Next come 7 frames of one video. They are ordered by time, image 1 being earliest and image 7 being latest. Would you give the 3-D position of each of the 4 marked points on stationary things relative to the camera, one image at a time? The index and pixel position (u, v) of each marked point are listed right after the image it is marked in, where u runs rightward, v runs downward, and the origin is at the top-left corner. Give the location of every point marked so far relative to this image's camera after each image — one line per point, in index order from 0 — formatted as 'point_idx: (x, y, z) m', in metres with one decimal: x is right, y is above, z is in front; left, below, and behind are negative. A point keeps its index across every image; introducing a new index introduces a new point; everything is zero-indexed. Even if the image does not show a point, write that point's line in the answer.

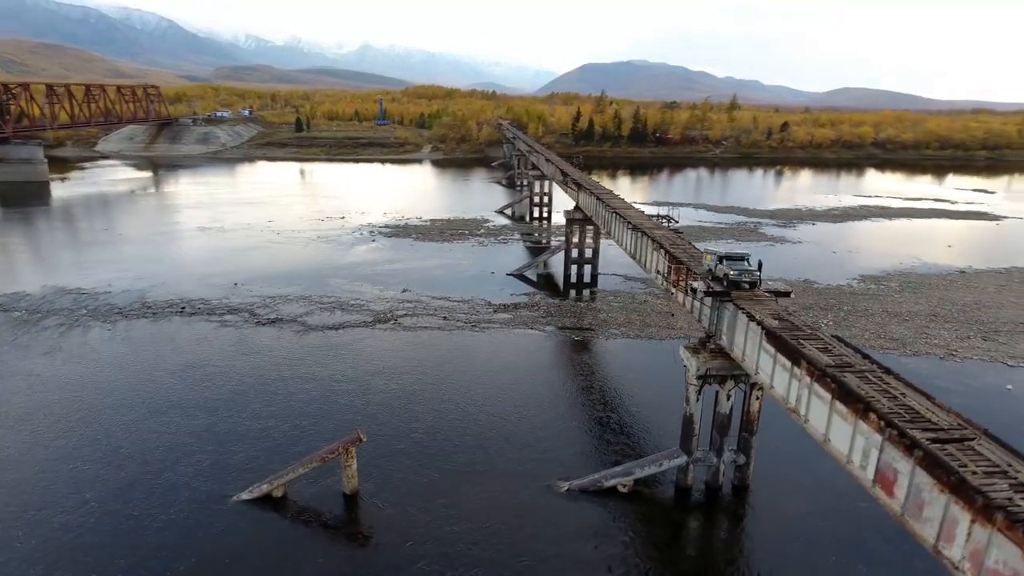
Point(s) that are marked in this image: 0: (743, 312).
0: (+5.2, -0.5, +14.3) m
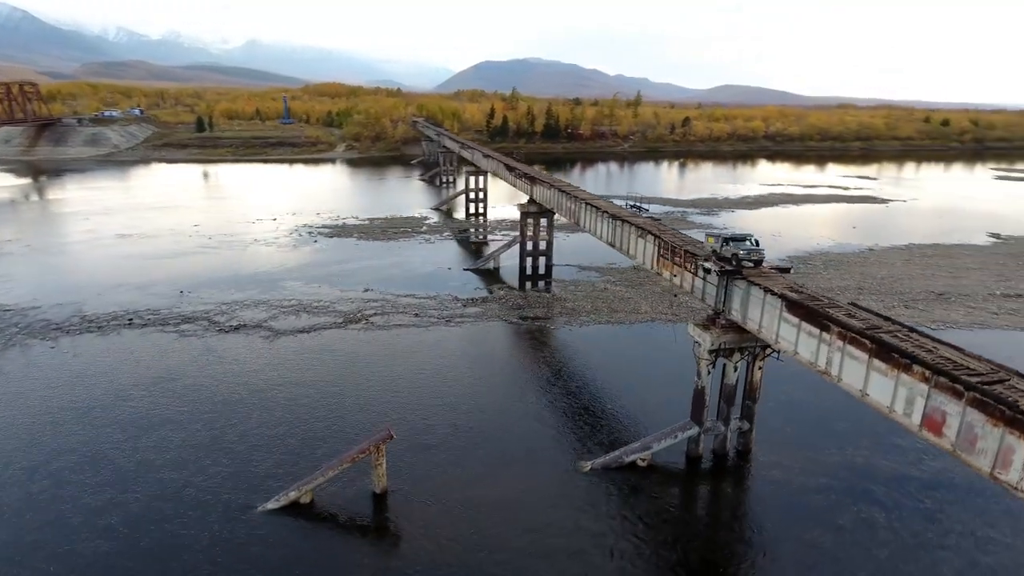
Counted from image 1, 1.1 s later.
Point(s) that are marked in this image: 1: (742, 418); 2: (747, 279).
0: (+6.0, 0.0, +15.6) m
1: (+6.3, -3.6, +17.9) m
2: (+5.9, +0.2, +16.1) m
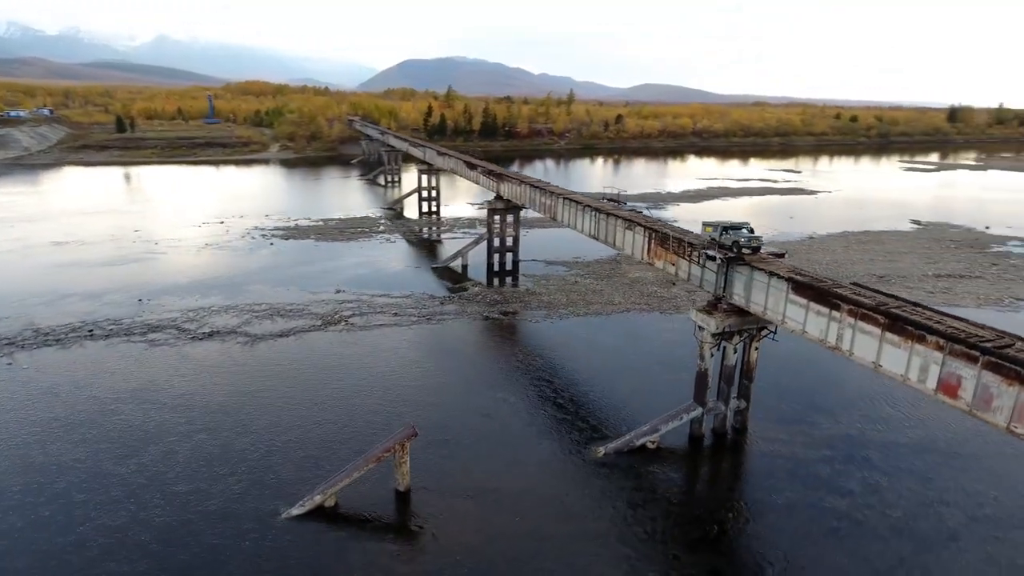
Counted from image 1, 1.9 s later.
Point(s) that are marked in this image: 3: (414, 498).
0: (+6.5, +0.4, +16.5) m
1: (+6.7, -3.2, +18.8) m
2: (+6.3, +0.6, +17.0) m
3: (-2.4, -5.1, +16.1) m
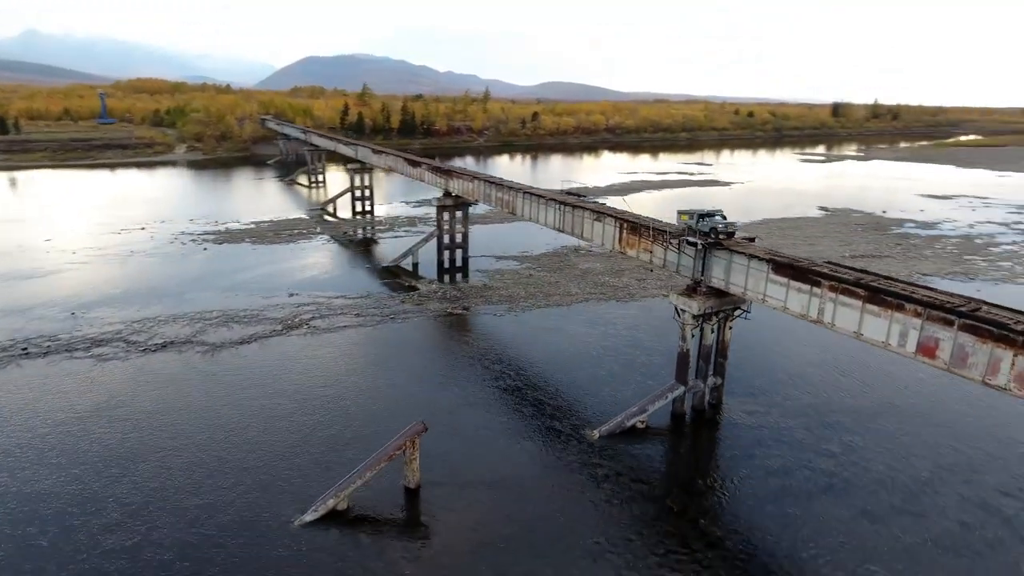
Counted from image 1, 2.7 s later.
0: (+6.3, +0.9, +17.7) m
1: (+6.4, -2.7, +20.1) m
2: (+6.1, +1.1, +18.2) m
3: (-2.1, -5.0, +16.1) m
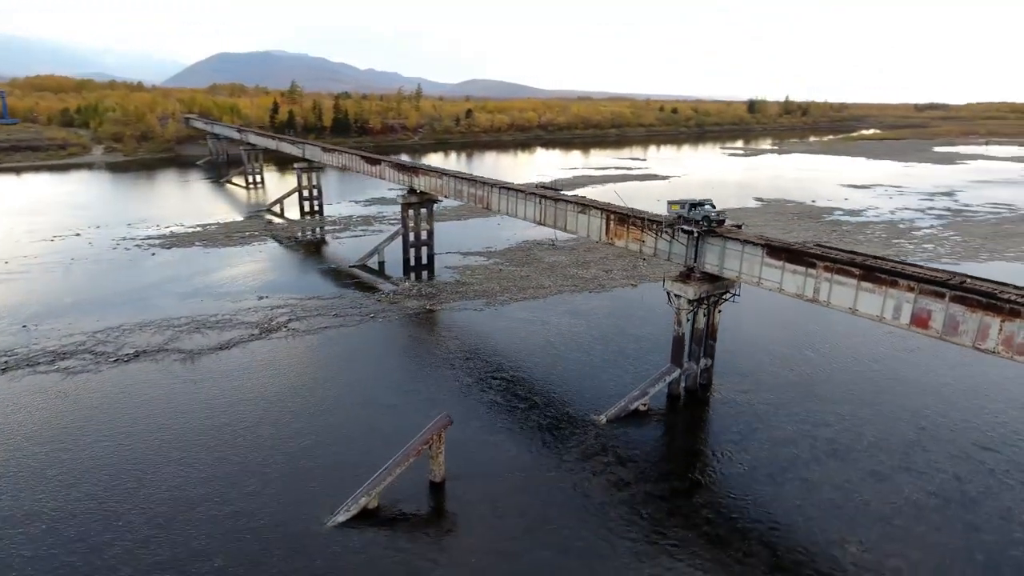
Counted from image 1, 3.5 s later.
0: (+6.5, +1.4, +18.7) m
1: (+6.4, -2.2, +21.1) m
2: (+6.2, +1.5, +19.2) m
3: (-1.4, -4.8, +16.2) m
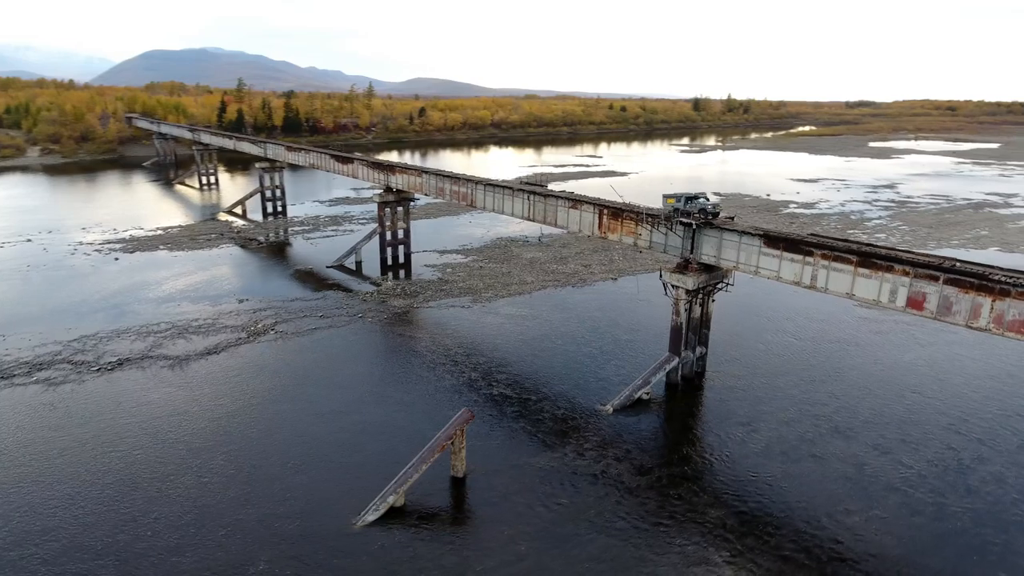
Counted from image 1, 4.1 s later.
0: (+6.7, +1.7, +19.4) m
1: (+6.5, -1.9, +21.8) m
2: (+6.3, +1.8, +19.8) m
3: (-0.9, -4.7, +16.3) m
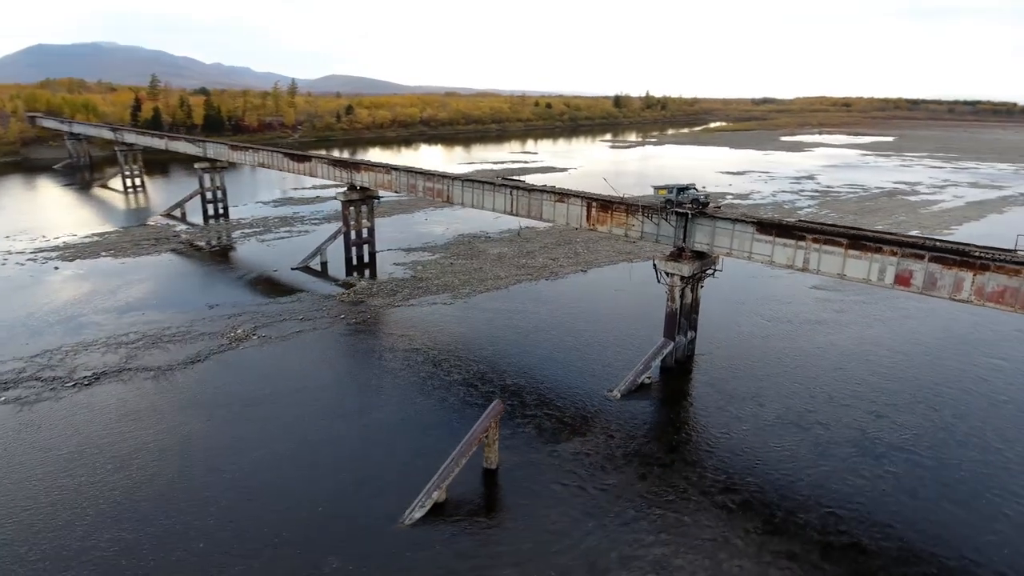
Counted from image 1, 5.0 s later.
0: (+6.8, +2.2, +20.5) m
1: (+6.5, -1.4, +22.8) m
2: (+6.4, +2.3, +20.8) m
3: (-0.1, -4.5, +16.5) m
